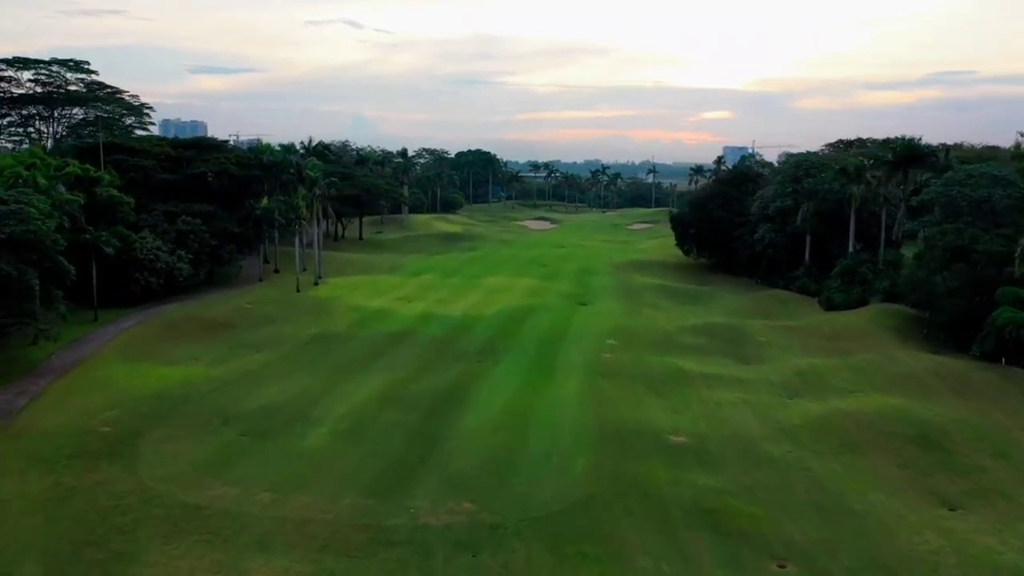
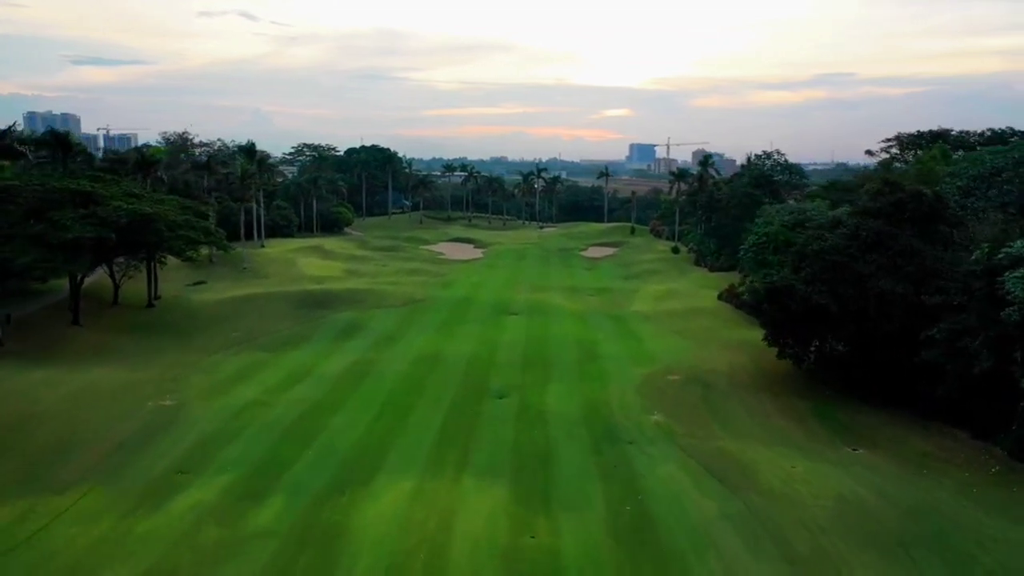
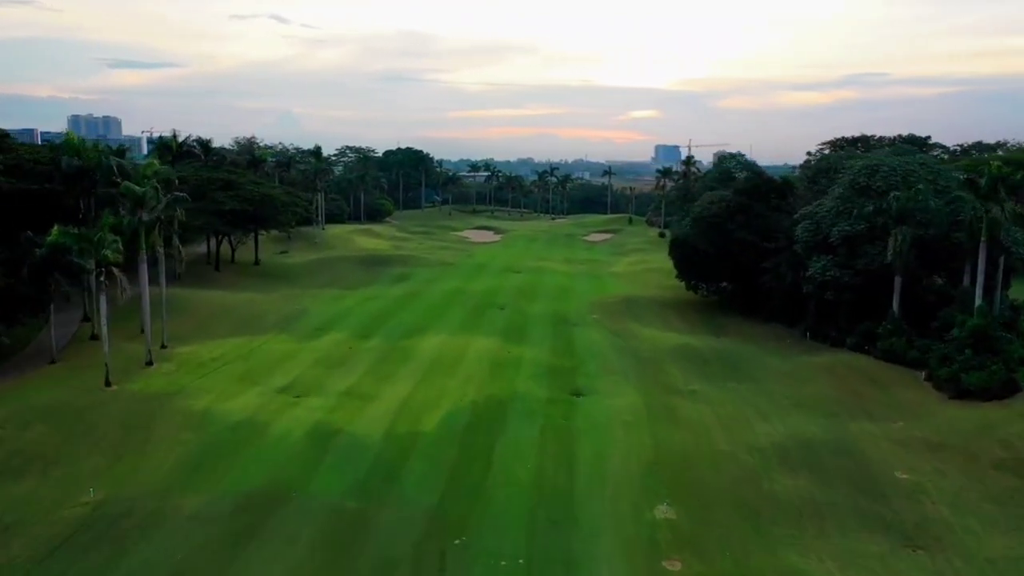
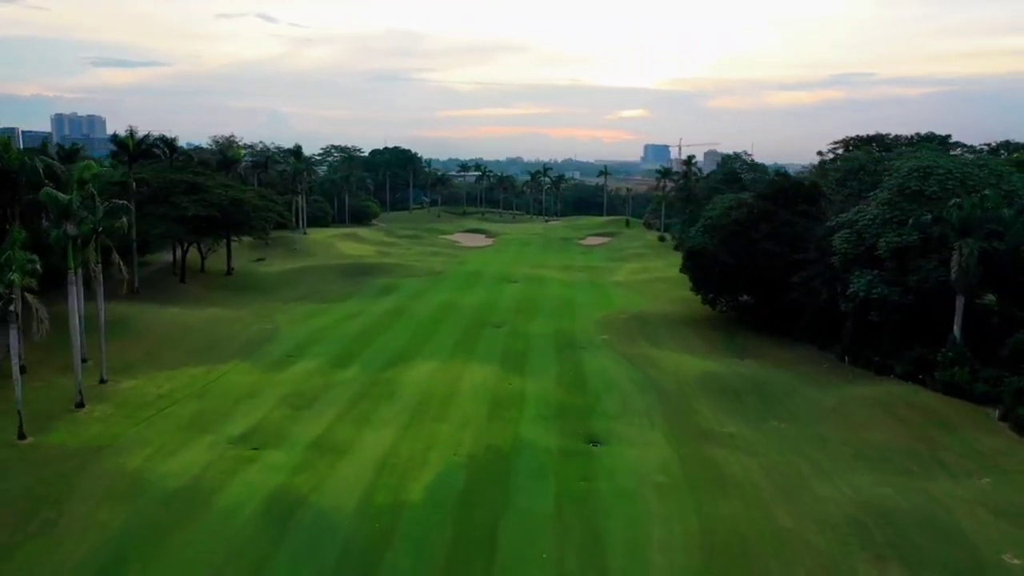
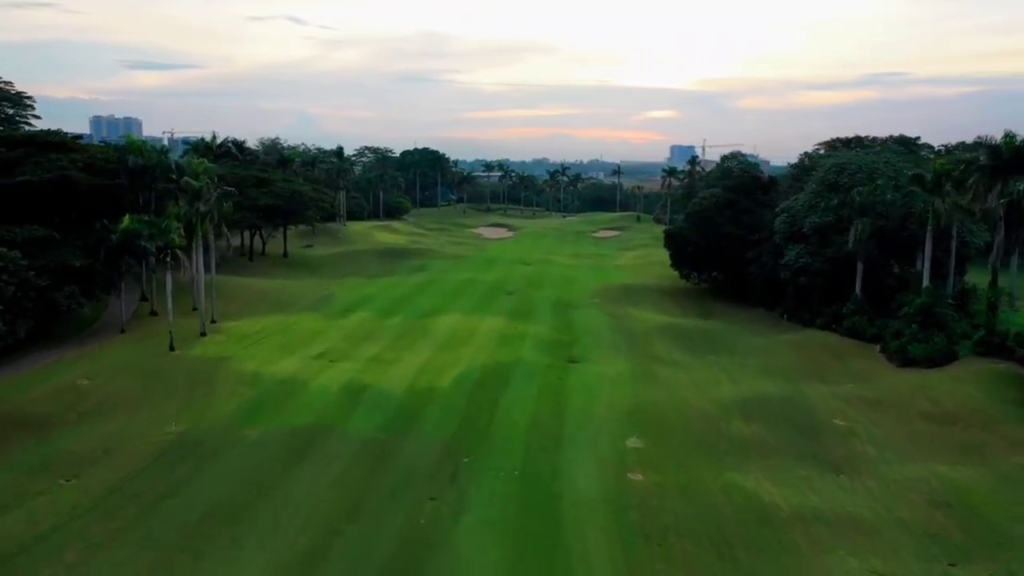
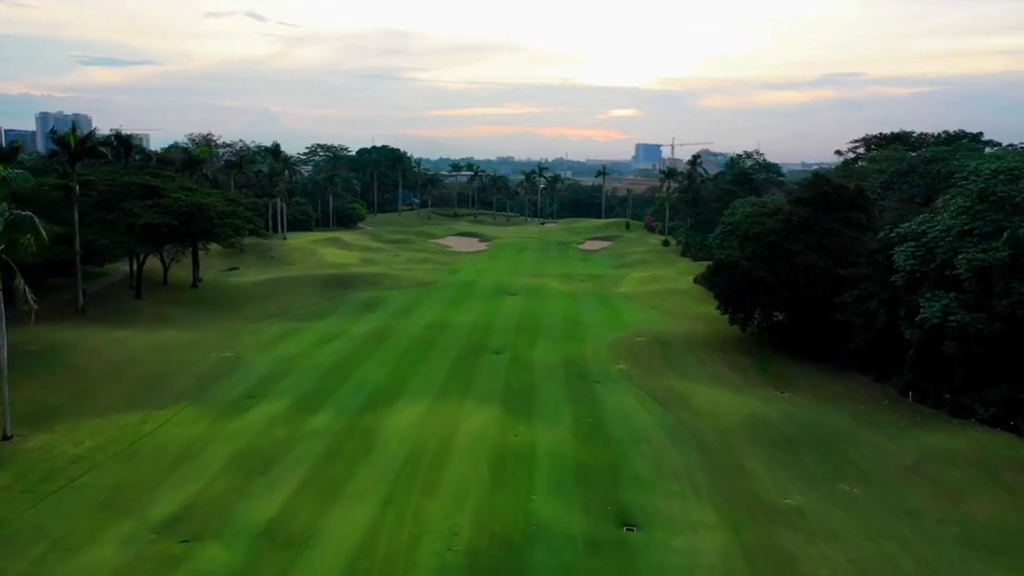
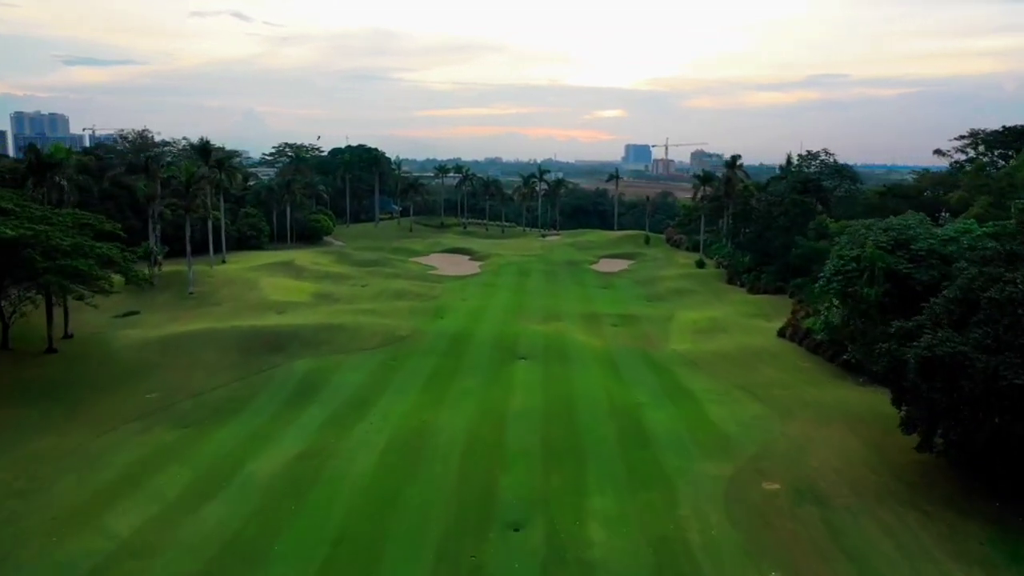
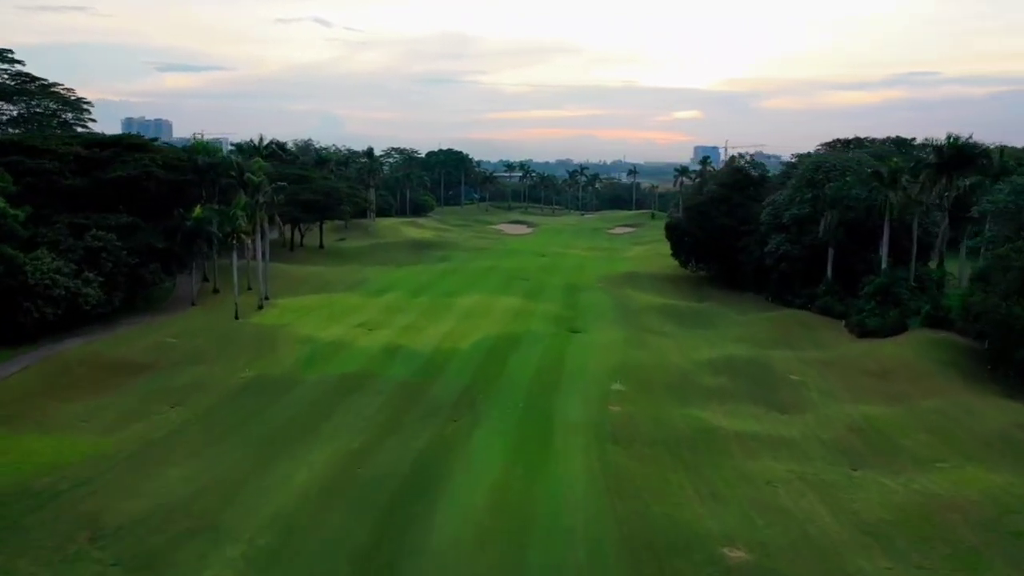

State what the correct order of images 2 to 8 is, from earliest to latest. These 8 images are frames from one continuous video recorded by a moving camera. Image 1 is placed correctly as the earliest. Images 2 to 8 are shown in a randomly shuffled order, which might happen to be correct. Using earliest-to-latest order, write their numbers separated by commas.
8, 5, 3, 4, 6, 2, 7
